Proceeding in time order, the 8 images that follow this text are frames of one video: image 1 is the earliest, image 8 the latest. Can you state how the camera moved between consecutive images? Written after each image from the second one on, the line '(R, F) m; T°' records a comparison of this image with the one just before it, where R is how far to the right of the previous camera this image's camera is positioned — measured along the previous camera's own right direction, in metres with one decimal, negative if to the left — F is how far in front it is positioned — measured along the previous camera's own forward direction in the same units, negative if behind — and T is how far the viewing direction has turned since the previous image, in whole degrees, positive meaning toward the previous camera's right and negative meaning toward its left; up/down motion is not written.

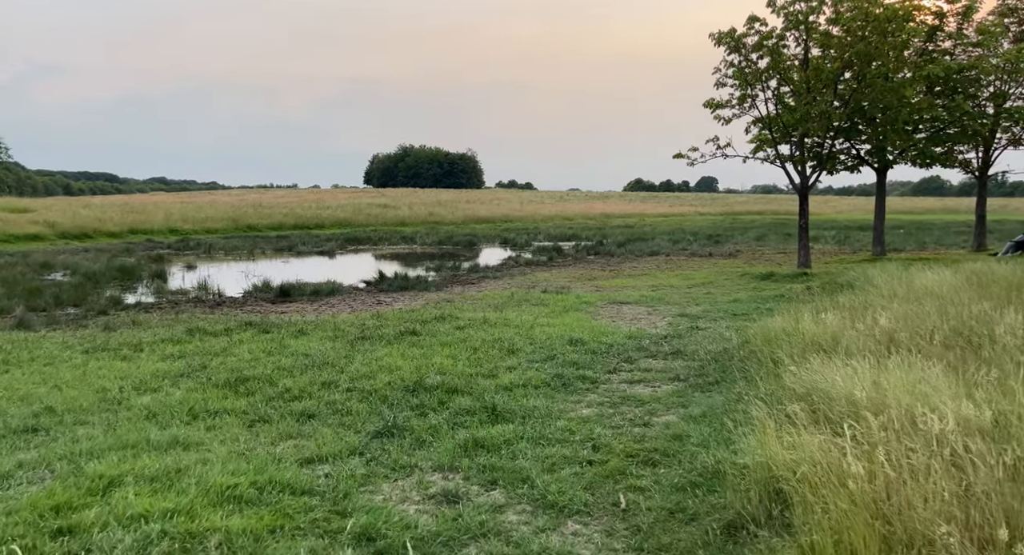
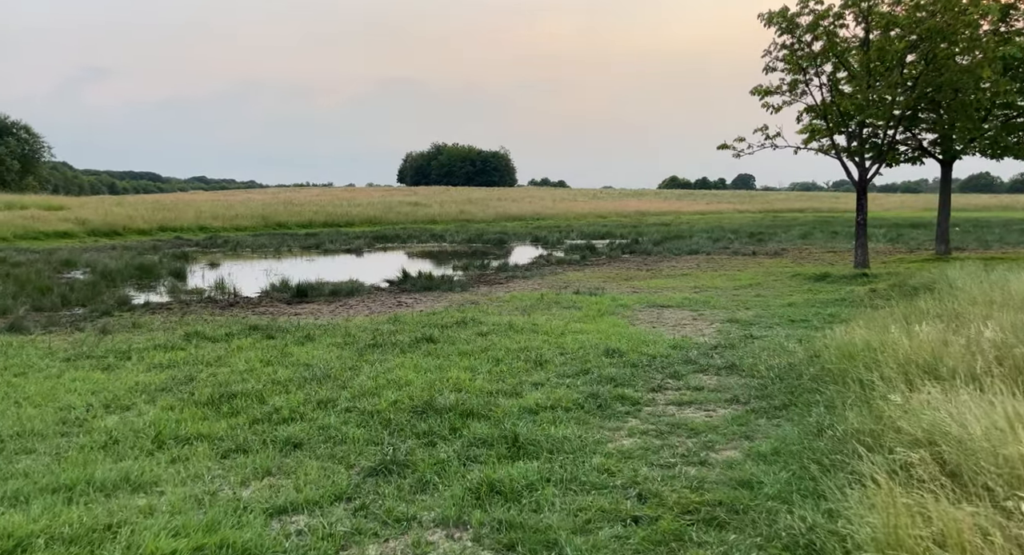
(+0.1, +1.2) m; -2°
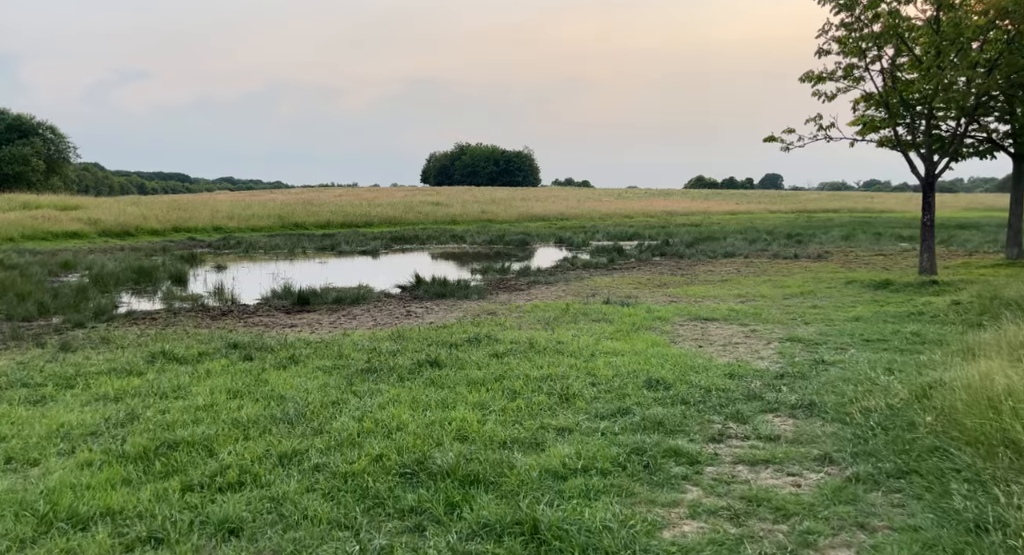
(0.0, +1.7) m; -2°
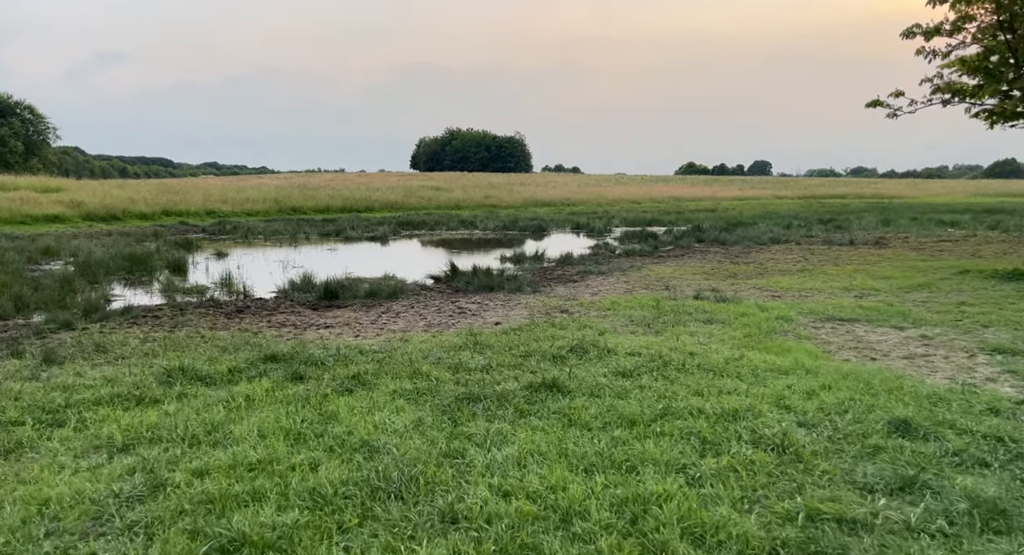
(-1.3, +2.3) m; +1°
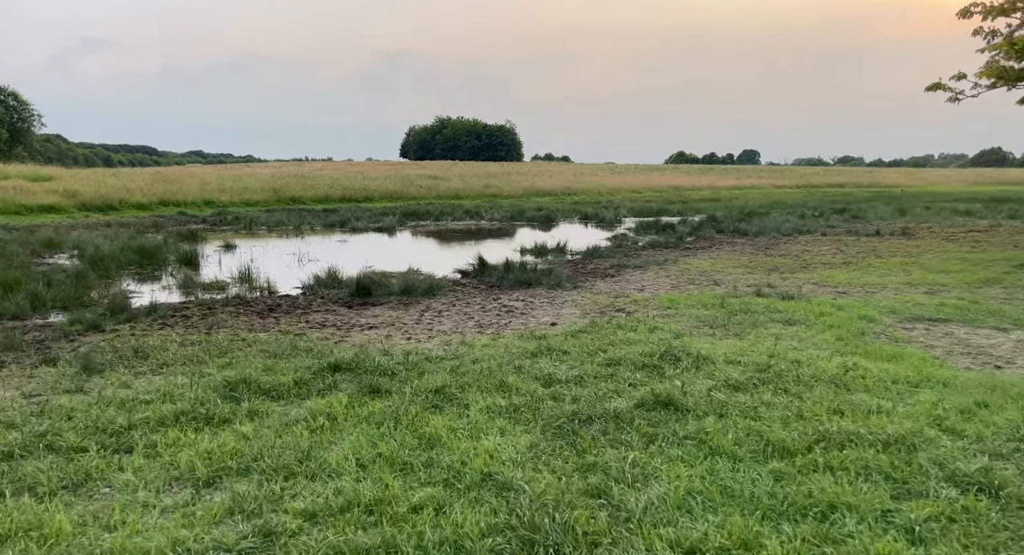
(-0.9, +0.7) m; +1°
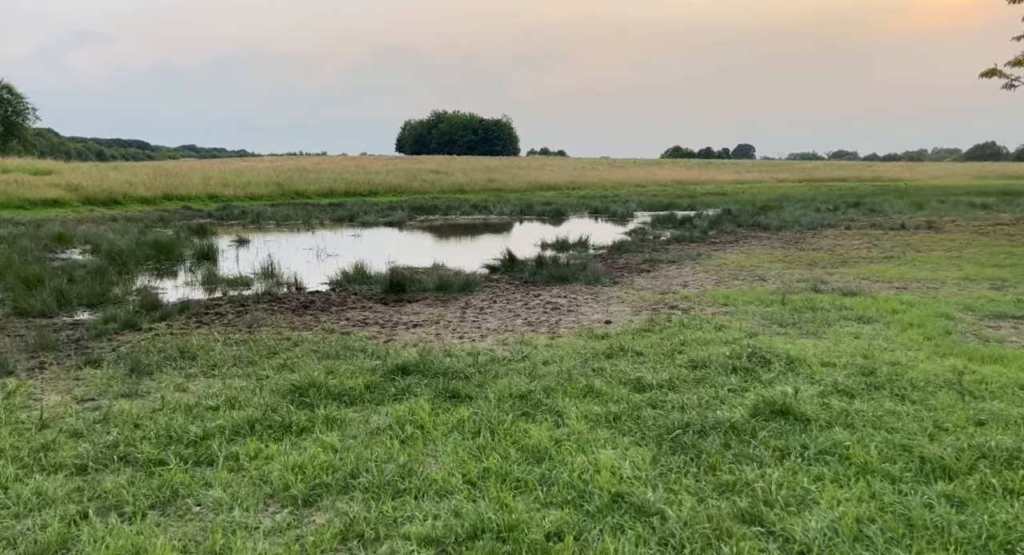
(-0.7, +0.5) m; 0°
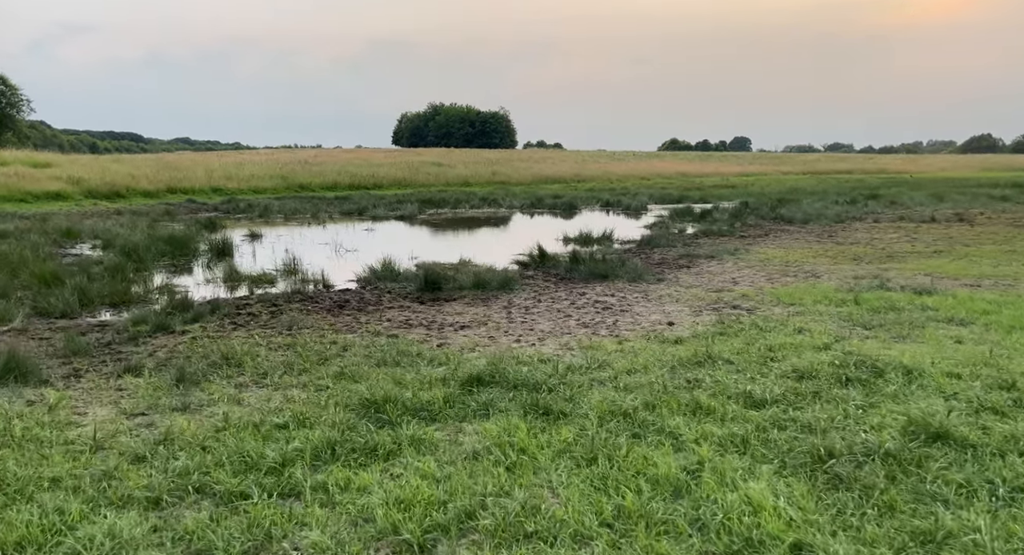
(-0.7, +0.6) m; 0°
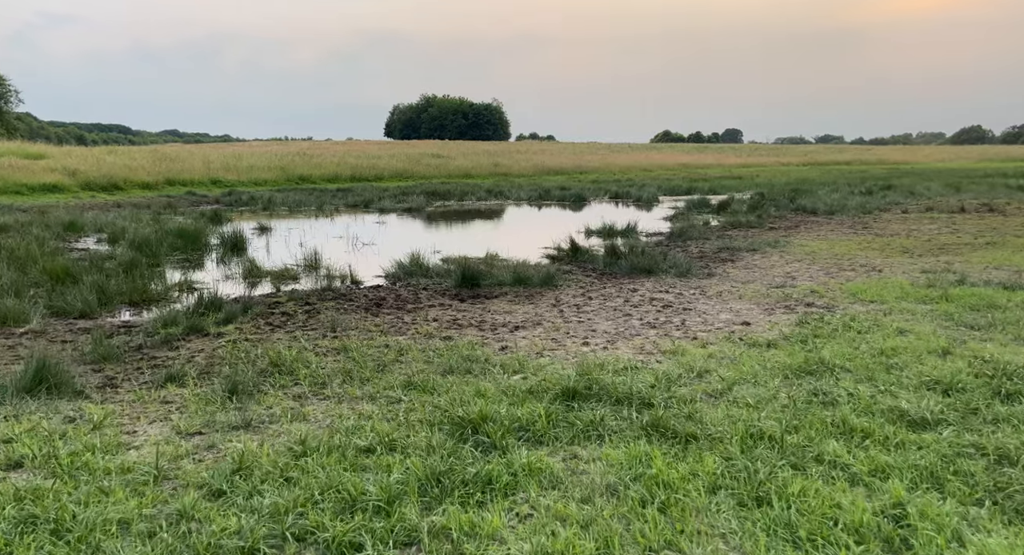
(-0.8, +0.7) m; +1°
